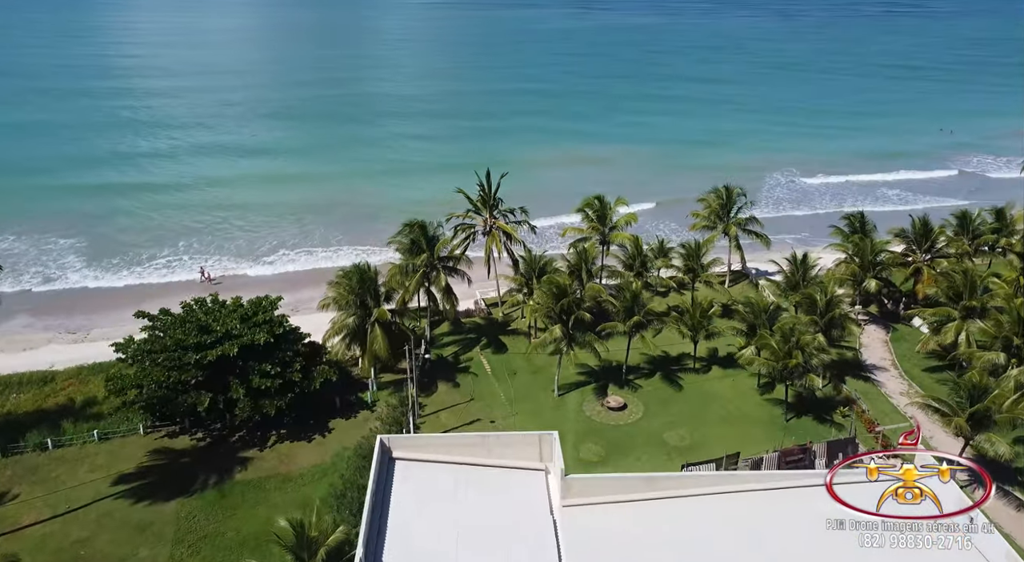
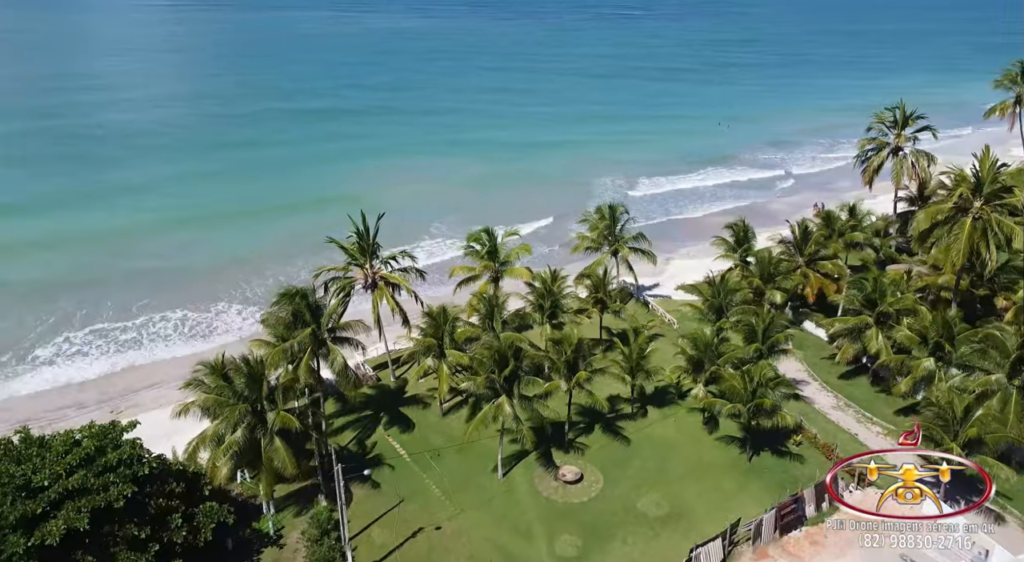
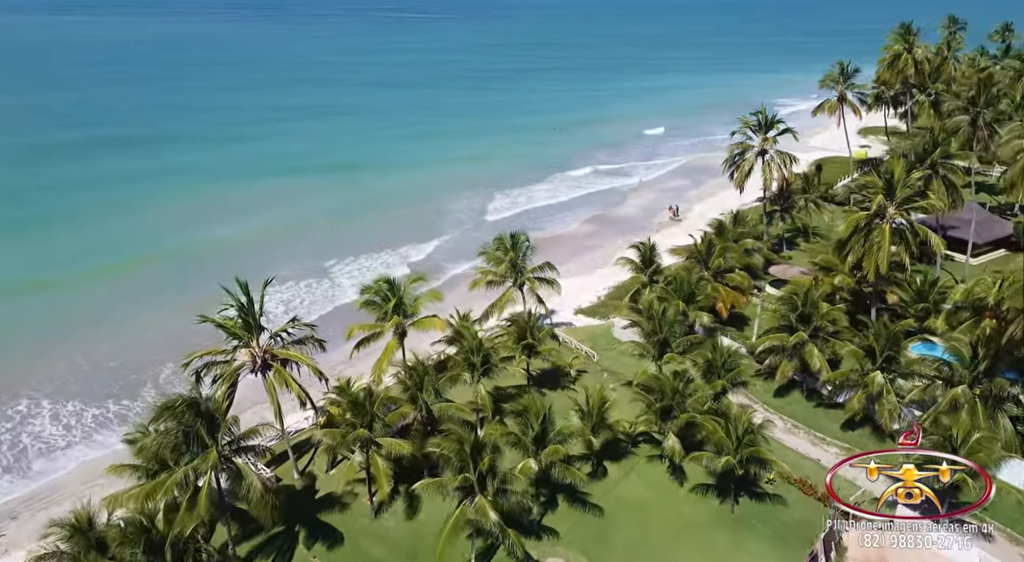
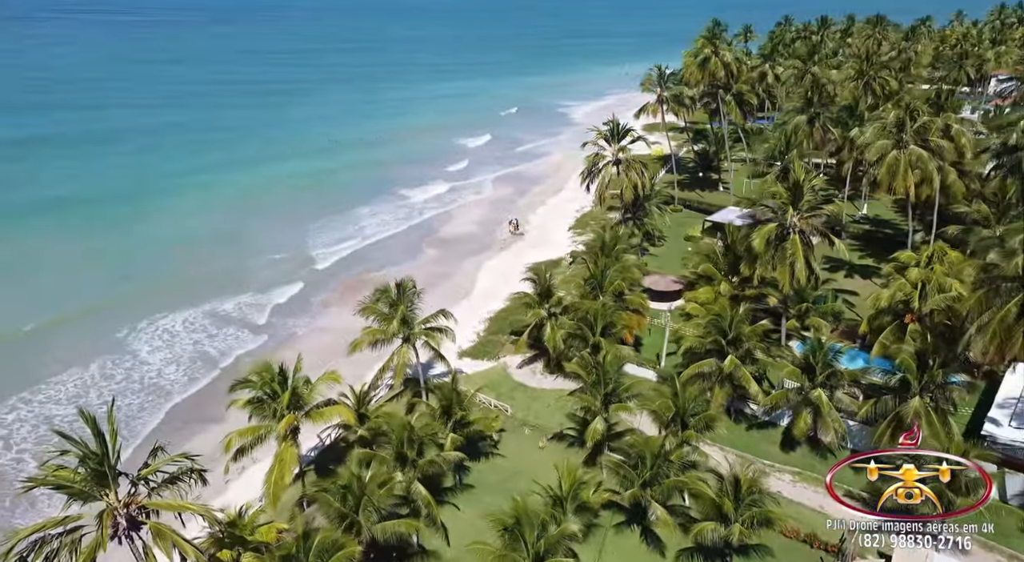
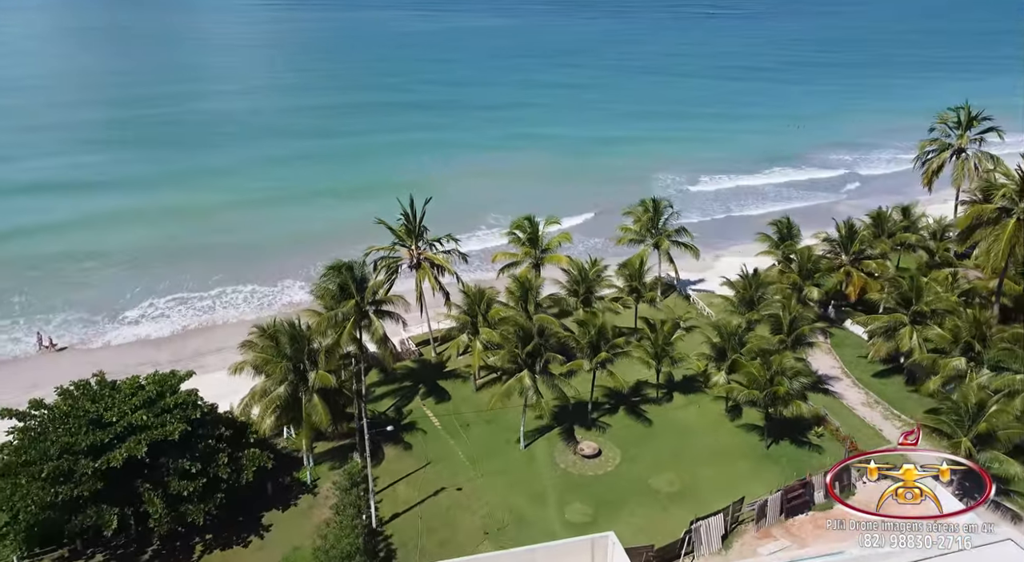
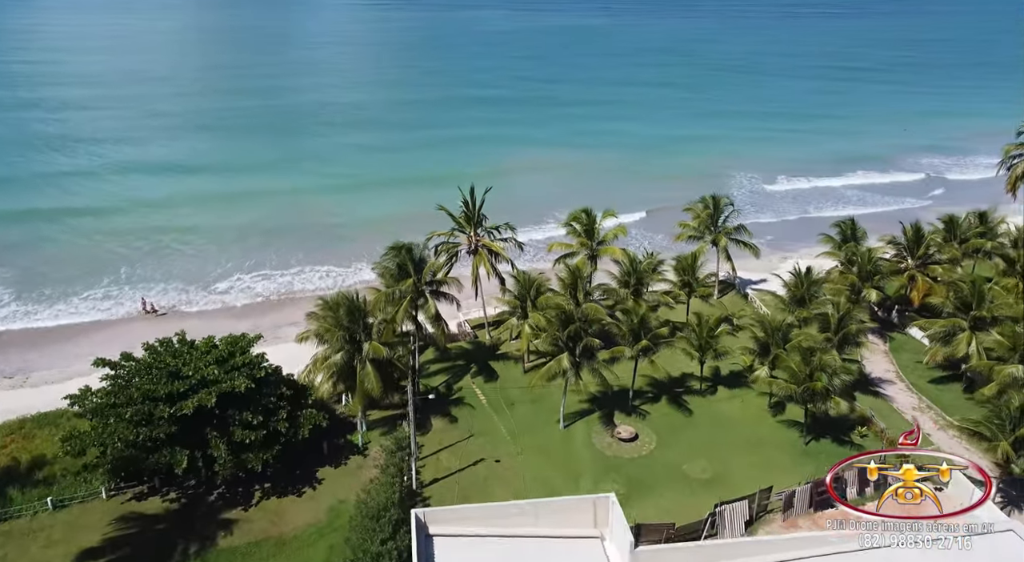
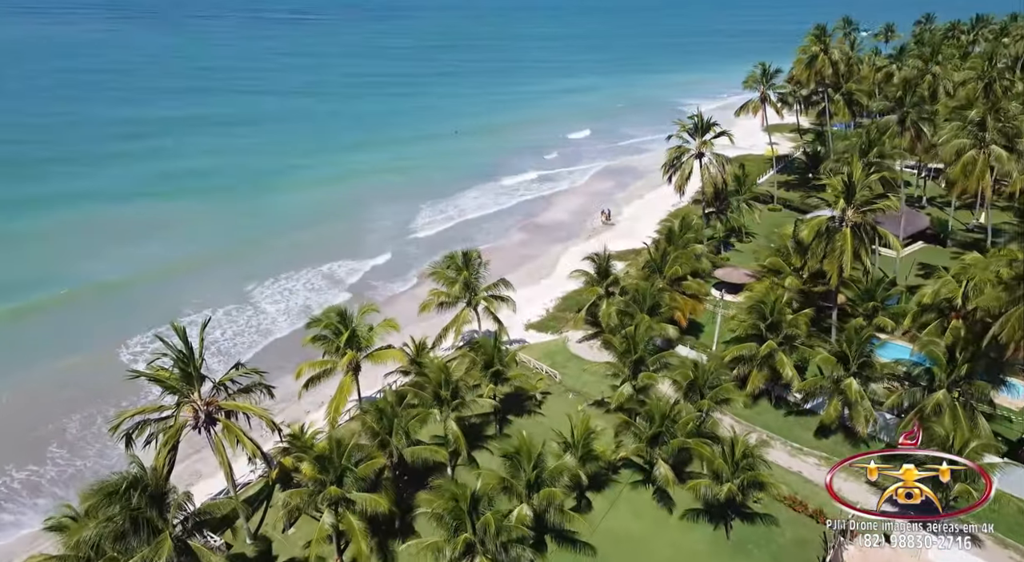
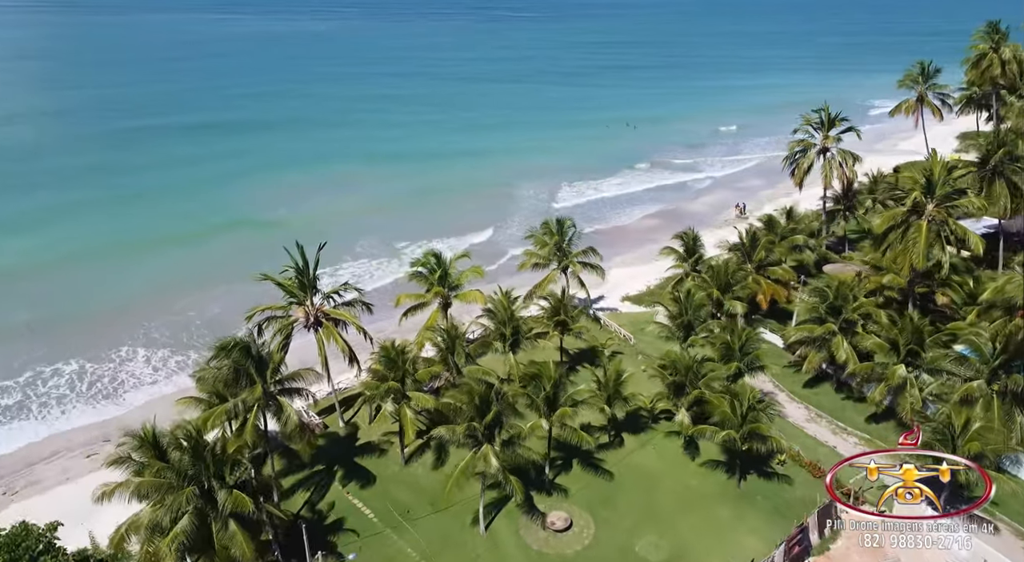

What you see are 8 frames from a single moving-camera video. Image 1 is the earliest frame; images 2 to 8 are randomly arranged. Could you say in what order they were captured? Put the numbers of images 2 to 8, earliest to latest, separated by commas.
6, 5, 2, 8, 3, 7, 4
